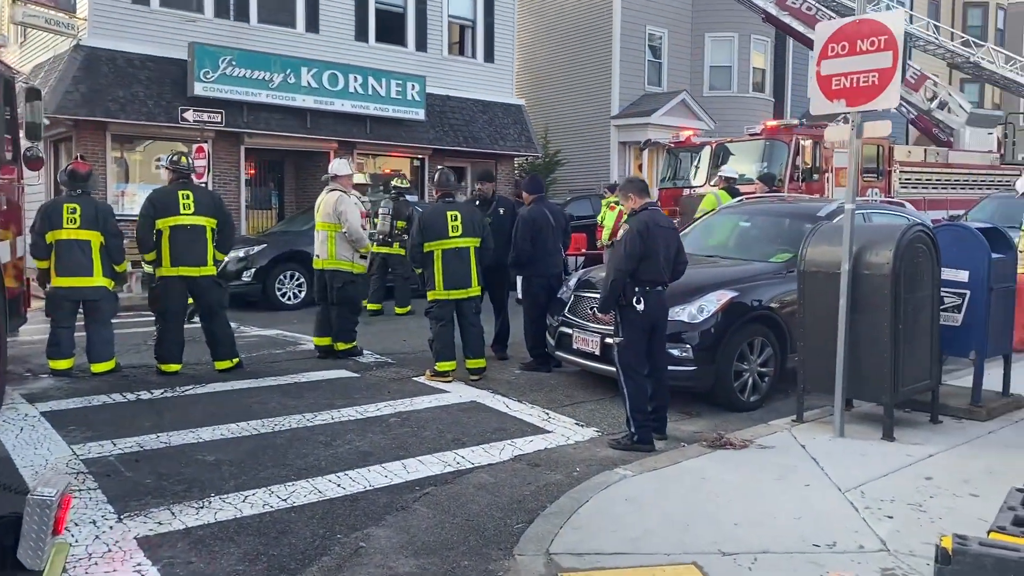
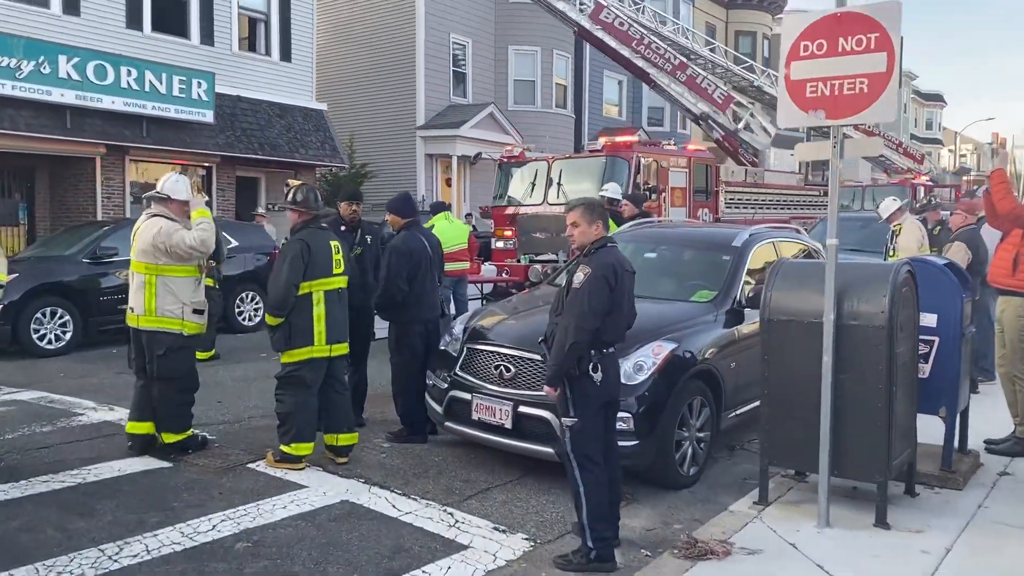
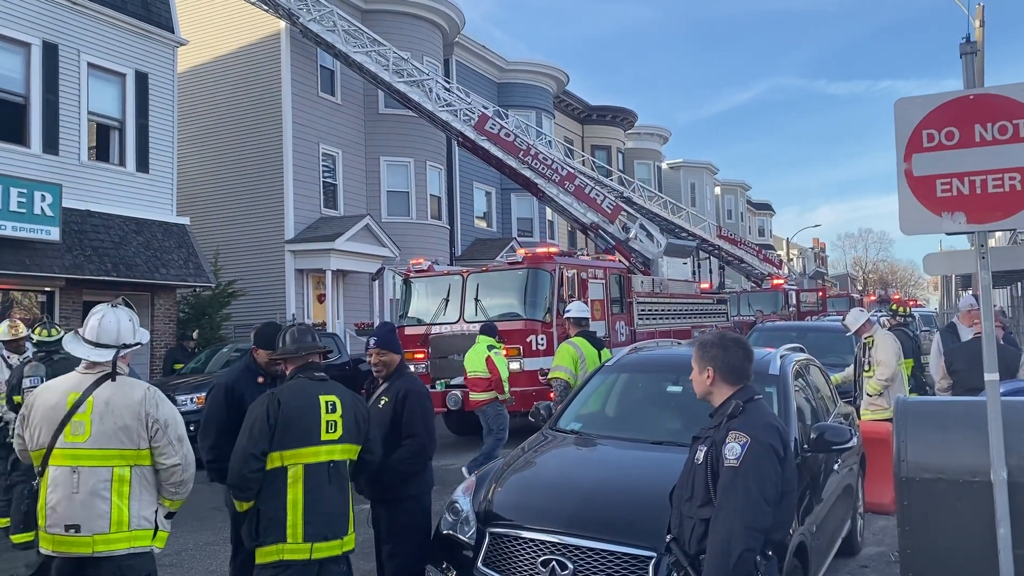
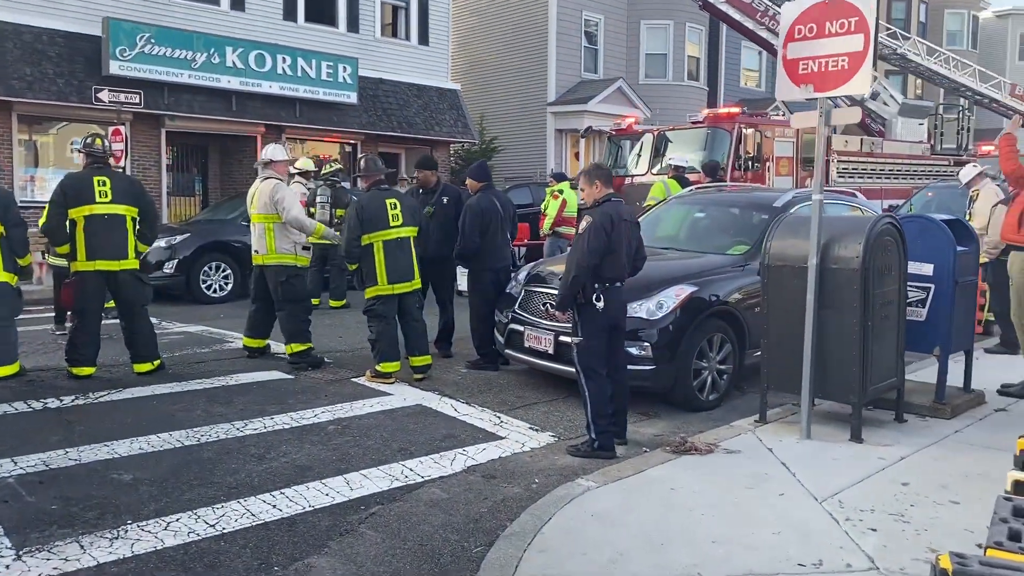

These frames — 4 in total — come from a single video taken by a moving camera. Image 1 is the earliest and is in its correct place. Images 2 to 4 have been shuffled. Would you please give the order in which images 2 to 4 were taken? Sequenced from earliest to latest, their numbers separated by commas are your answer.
4, 2, 3
